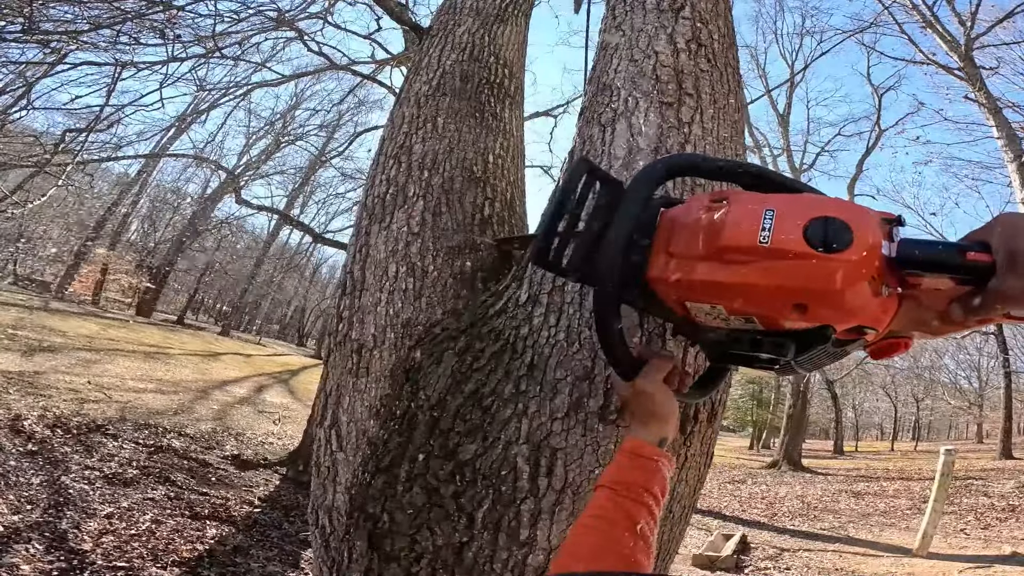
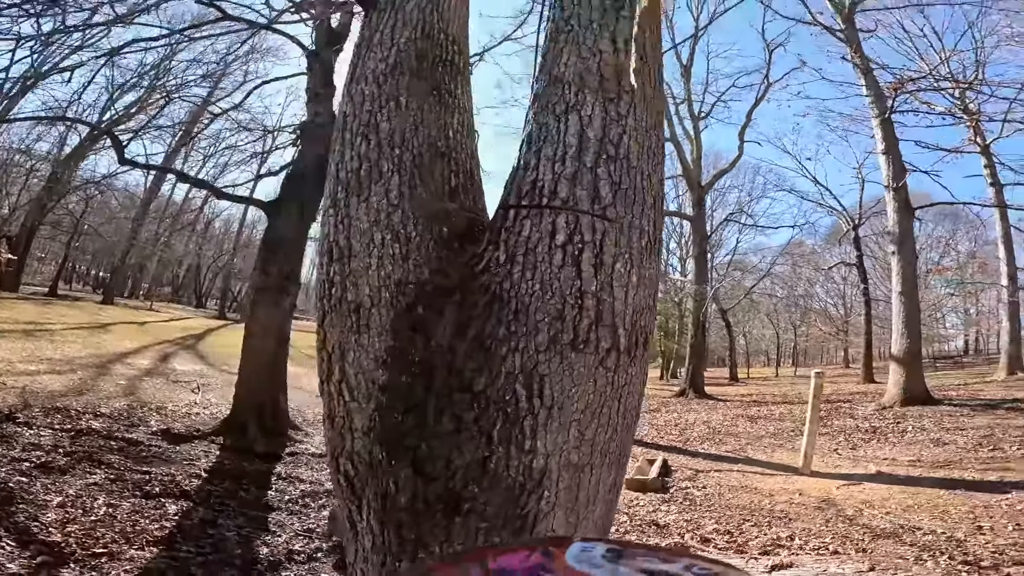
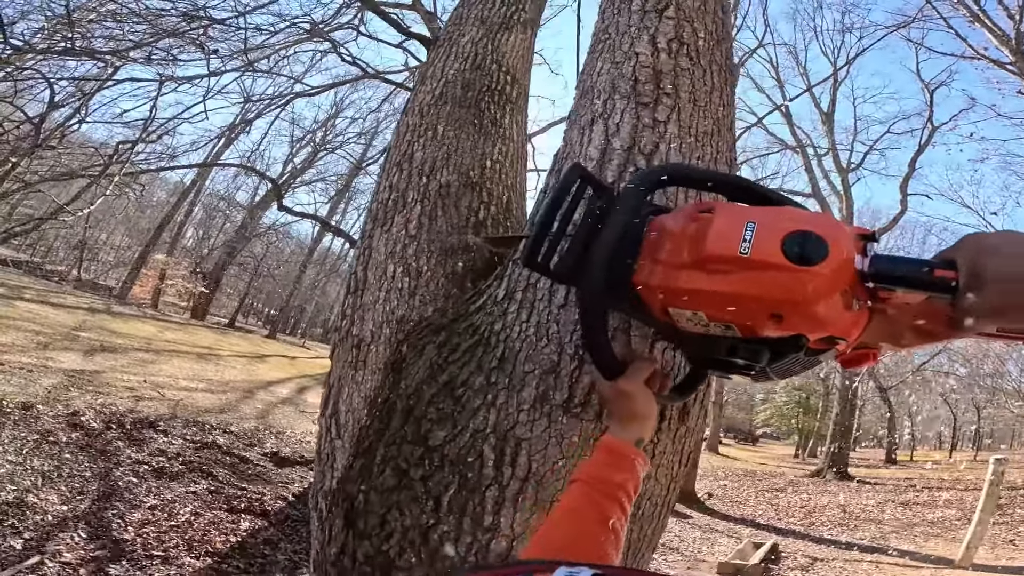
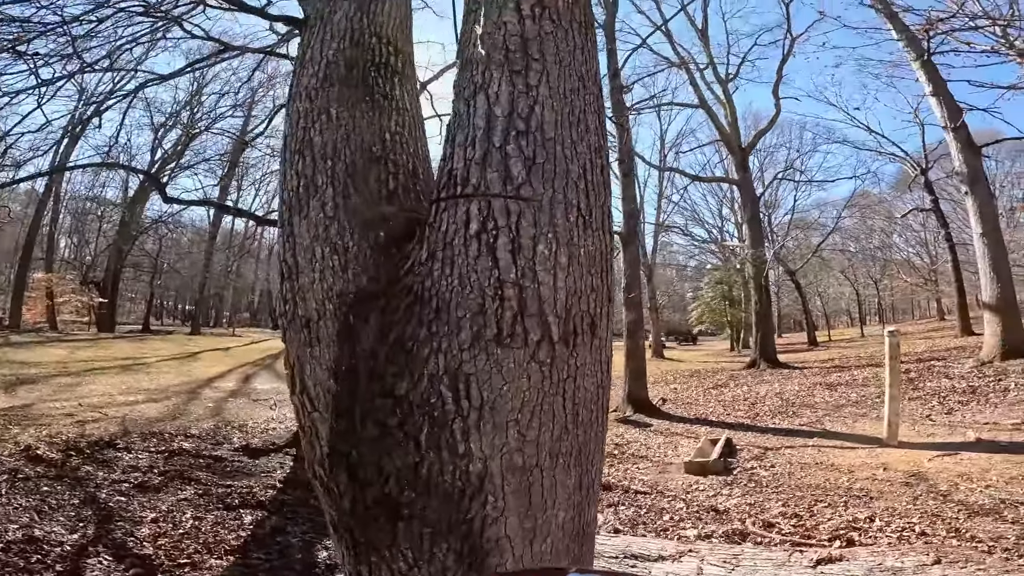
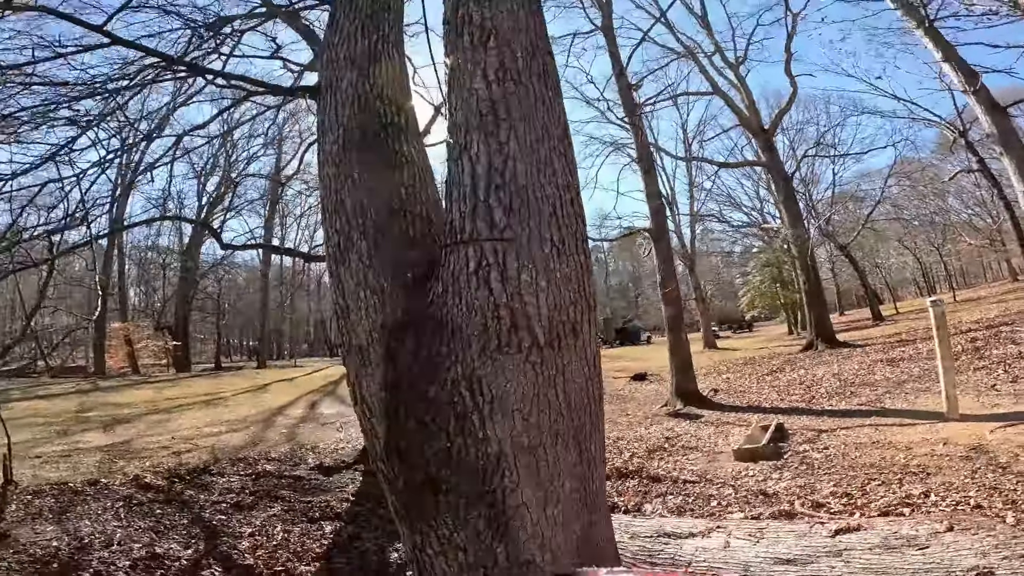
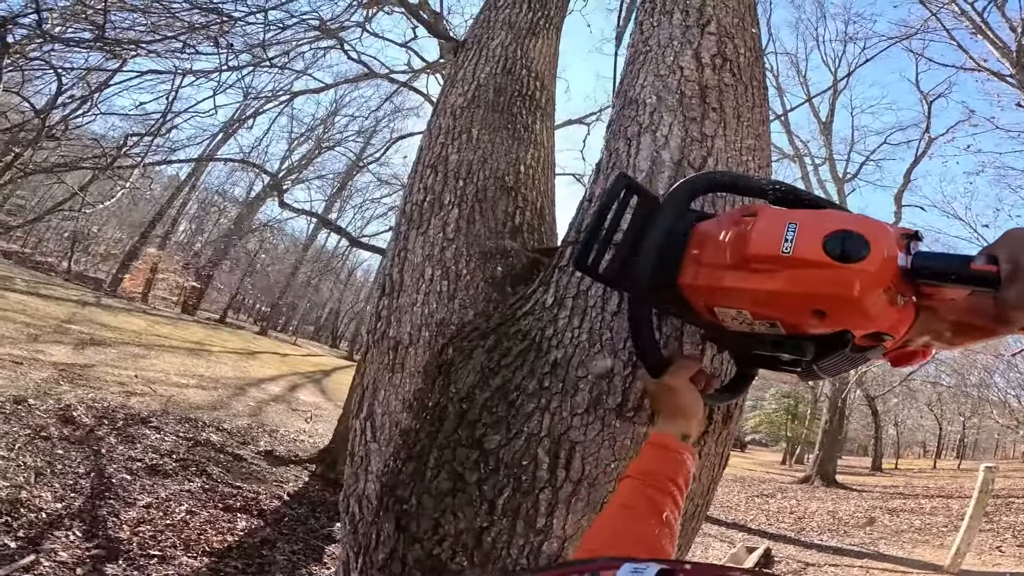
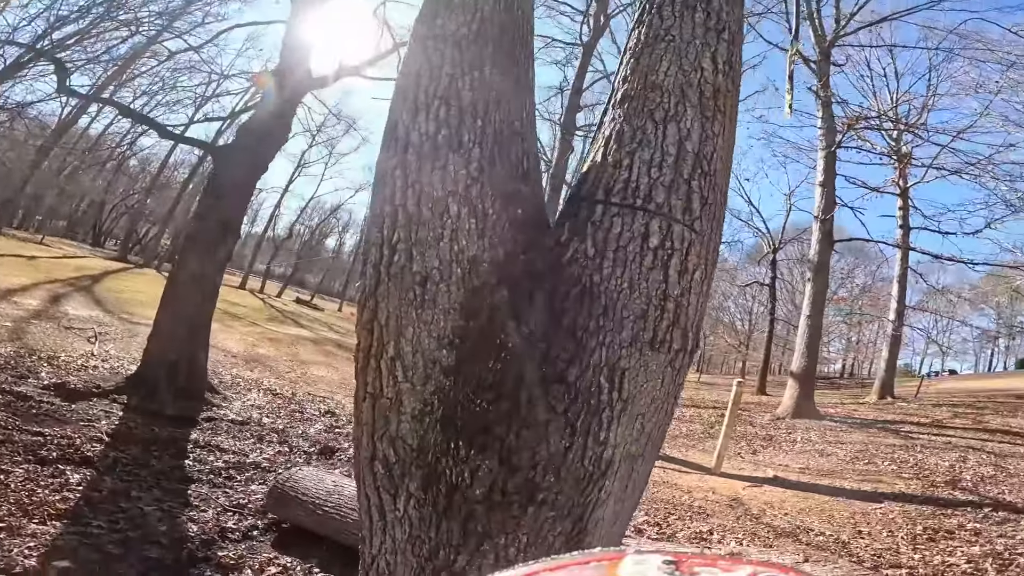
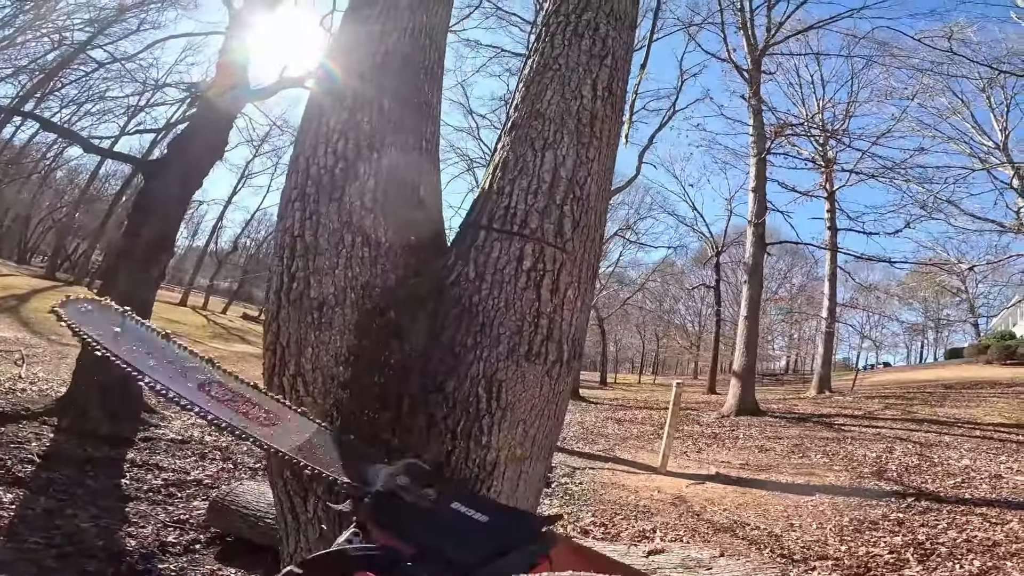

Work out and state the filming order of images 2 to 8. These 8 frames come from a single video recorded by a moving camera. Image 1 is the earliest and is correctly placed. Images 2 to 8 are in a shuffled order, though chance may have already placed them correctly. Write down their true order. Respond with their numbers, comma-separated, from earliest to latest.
3, 6, 5, 4, 2, 7, 8
